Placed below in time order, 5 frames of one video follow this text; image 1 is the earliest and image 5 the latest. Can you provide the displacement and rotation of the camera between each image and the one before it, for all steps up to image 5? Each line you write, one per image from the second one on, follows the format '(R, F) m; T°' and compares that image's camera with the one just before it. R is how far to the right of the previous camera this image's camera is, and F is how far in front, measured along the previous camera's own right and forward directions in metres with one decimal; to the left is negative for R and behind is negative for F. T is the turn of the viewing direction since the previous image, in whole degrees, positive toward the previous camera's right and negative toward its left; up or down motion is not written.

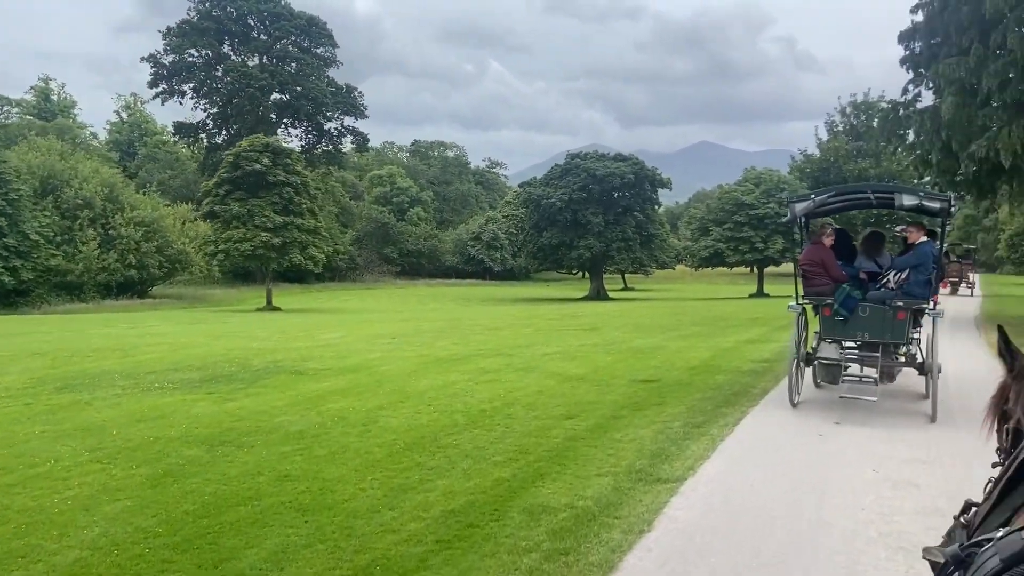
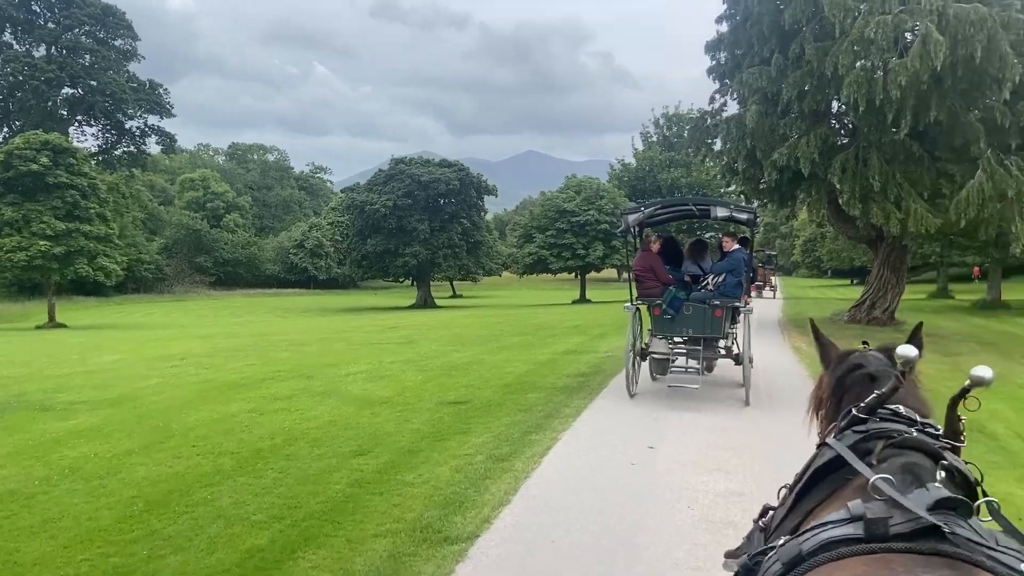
(+0.5, +1.0) m; +12°
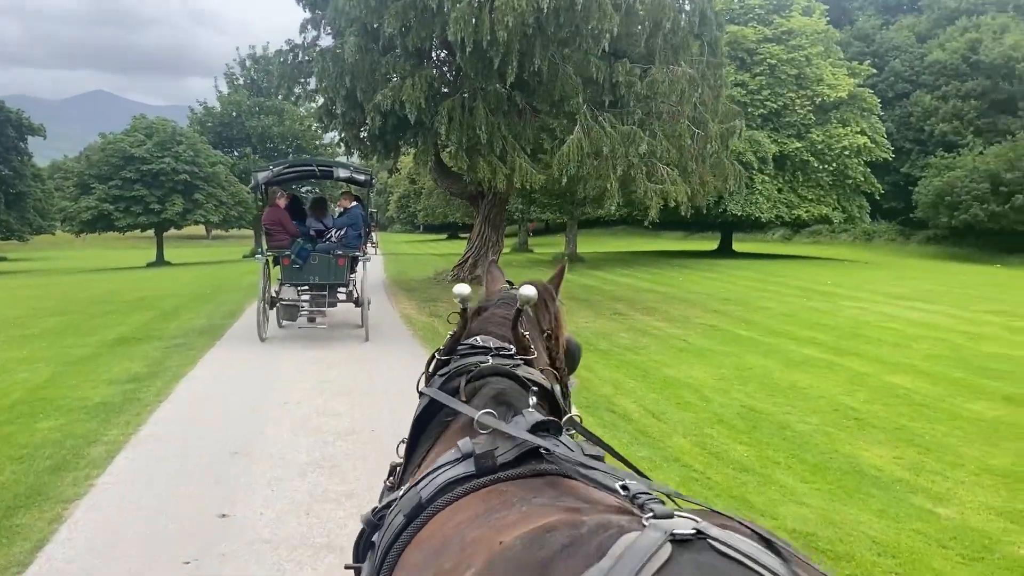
(+0.6, +2.2) m; +28°
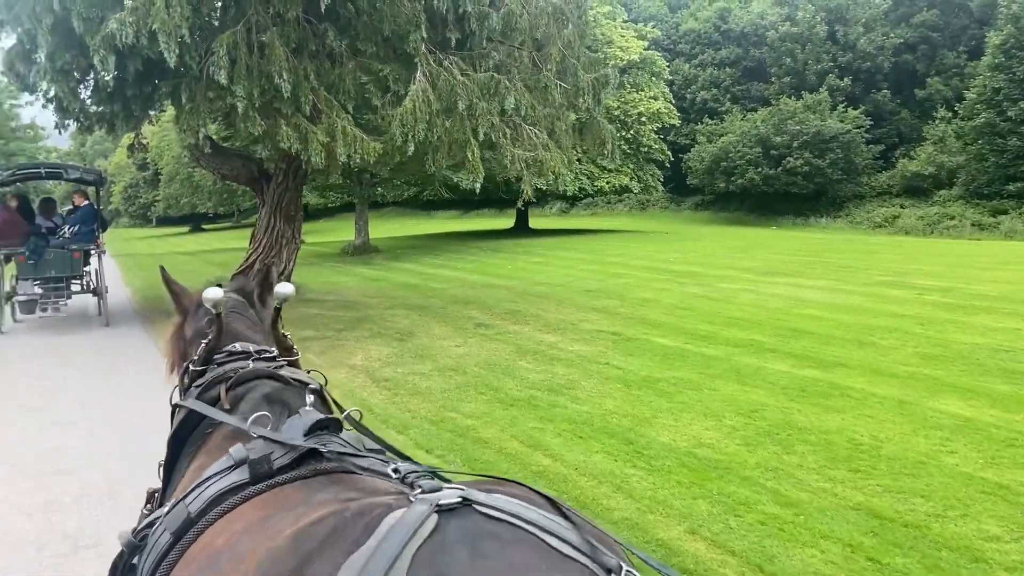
(-0.9, +3.8) m; +17°
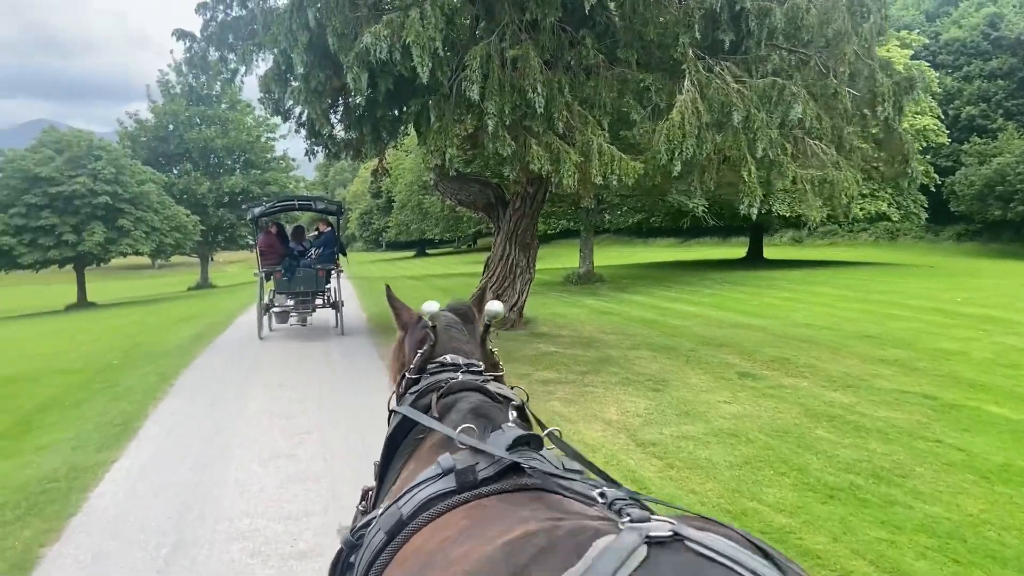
(-0.7, +1.3) m; -15°
